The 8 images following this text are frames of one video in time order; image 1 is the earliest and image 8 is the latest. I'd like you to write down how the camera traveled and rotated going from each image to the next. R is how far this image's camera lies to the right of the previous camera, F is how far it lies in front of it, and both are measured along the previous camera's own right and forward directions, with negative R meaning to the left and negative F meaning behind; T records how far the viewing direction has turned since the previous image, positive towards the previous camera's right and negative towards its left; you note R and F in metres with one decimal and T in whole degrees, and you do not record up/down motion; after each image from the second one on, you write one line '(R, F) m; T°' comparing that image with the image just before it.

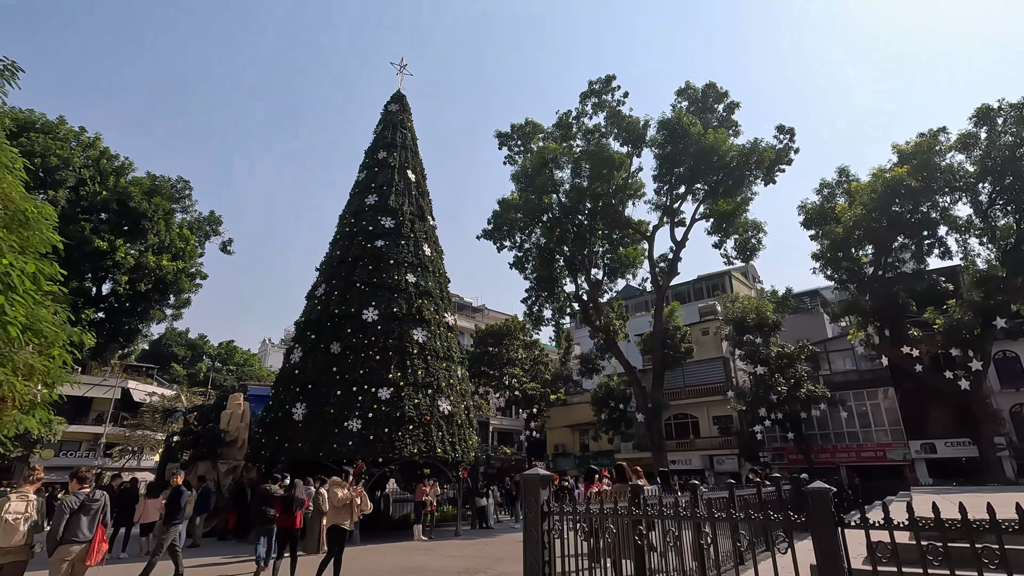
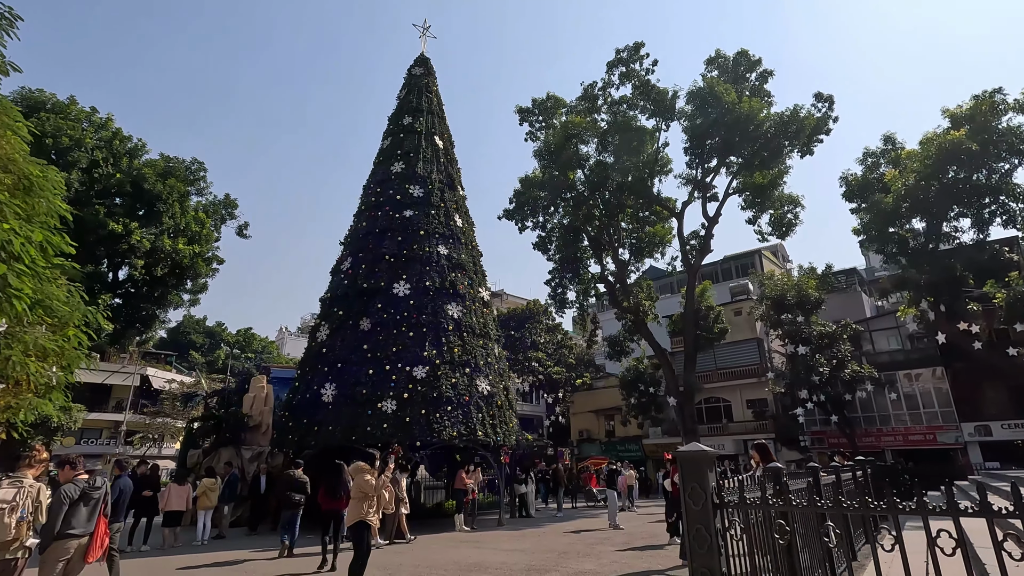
(-0.7, +1.1) m; -1°
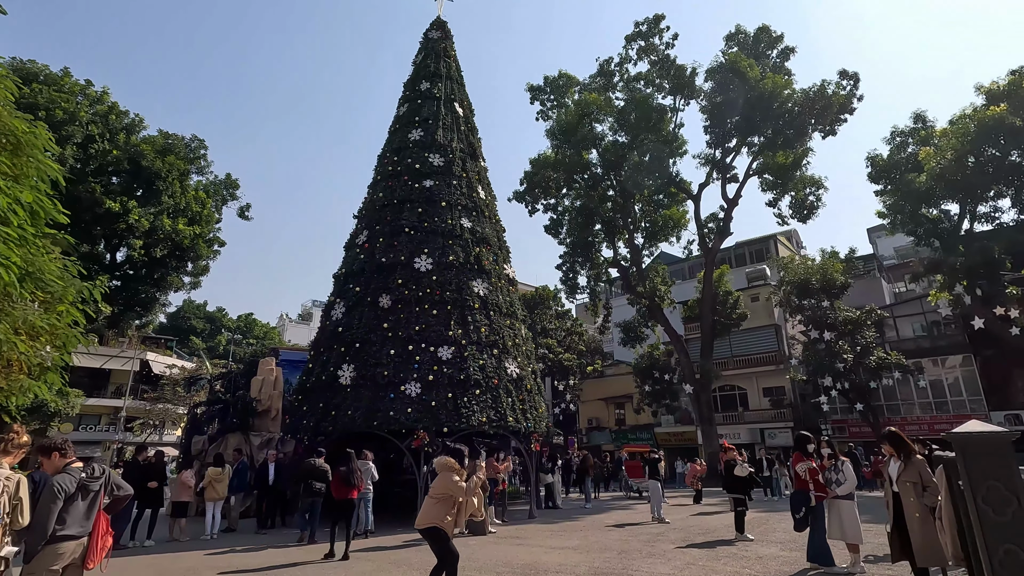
(-0.7, +0.9) m; 0°
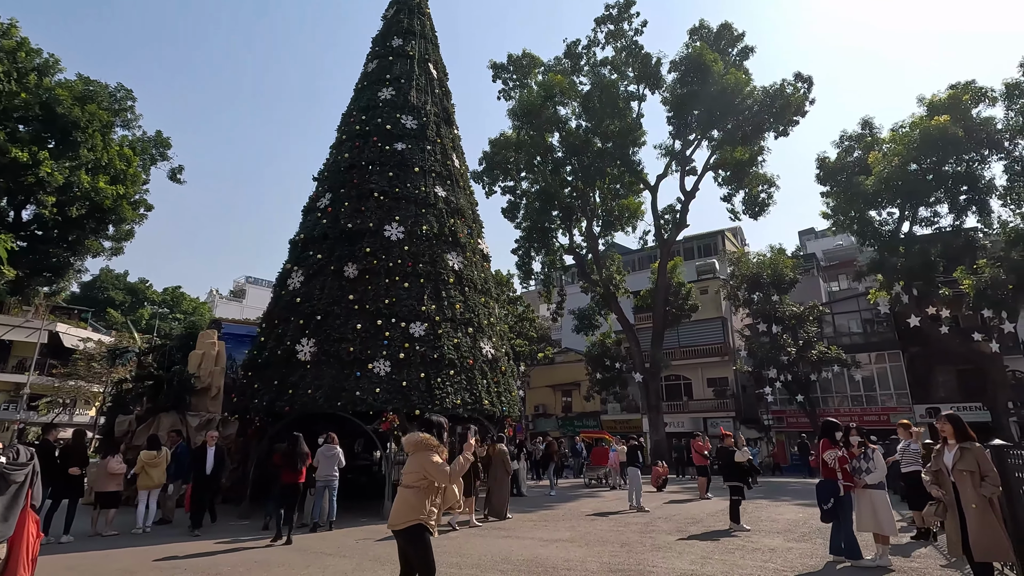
(-0.7, +0.7) m; +6°
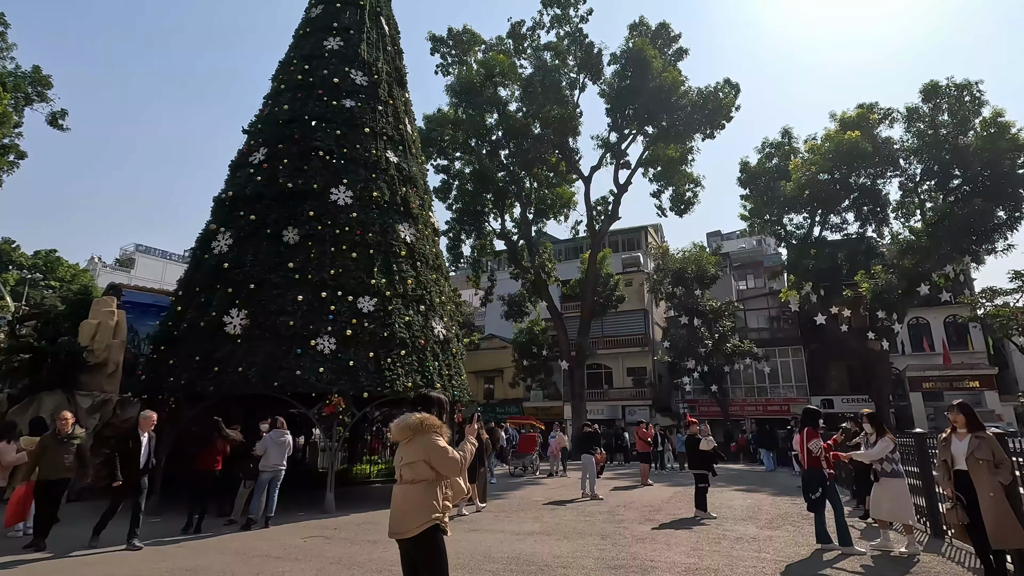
(-0.7, +0.6) m; +9°
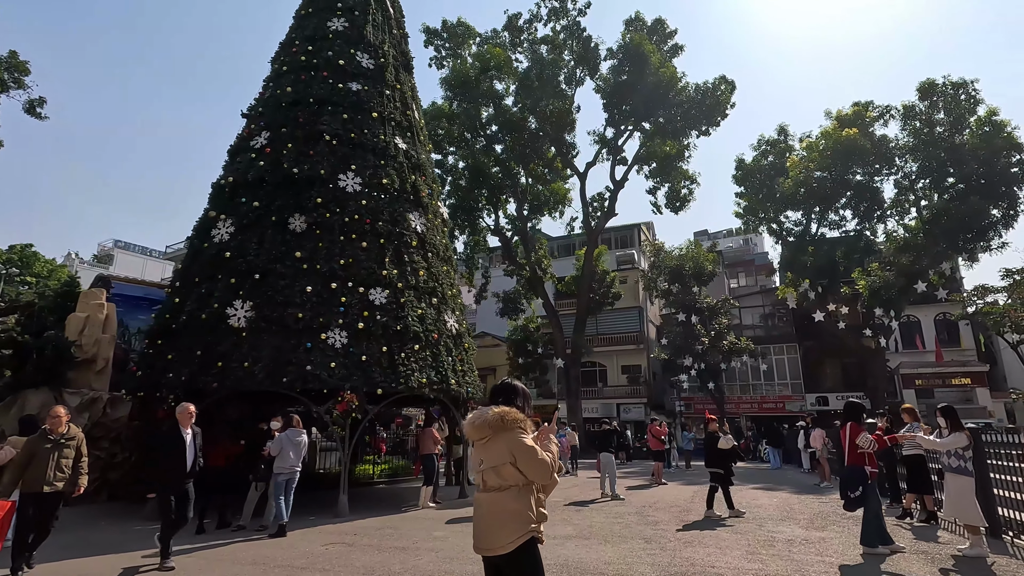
(-0.5, +0.4) m; +2°
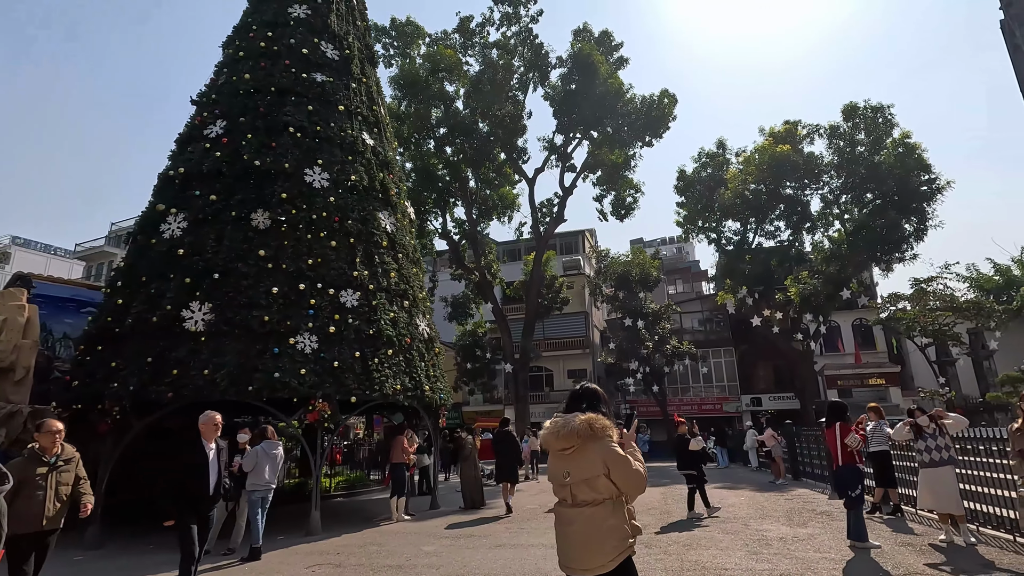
(-0.6, +0.2) m; +7°
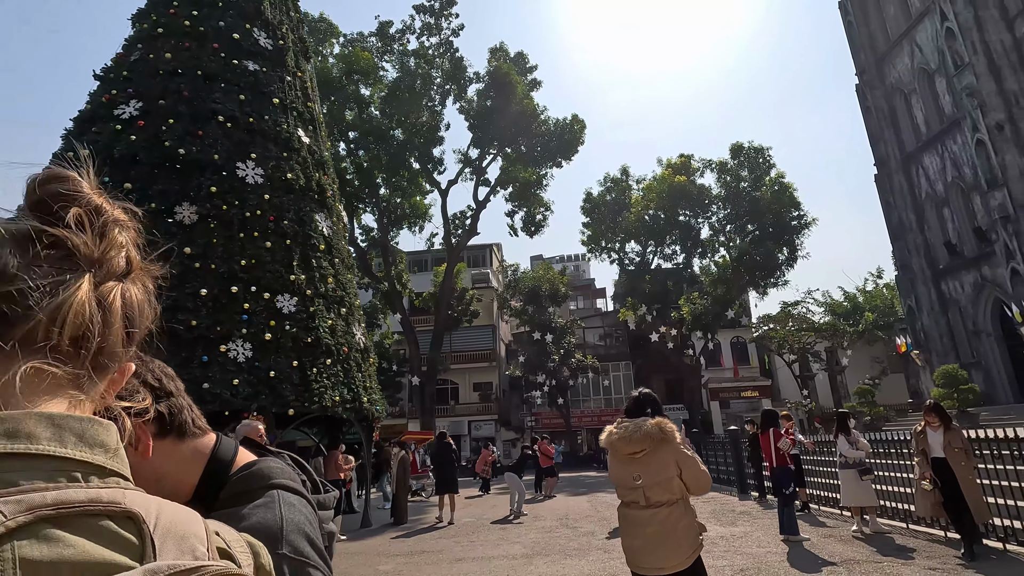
(-0.8, +0.1) m; +11°
